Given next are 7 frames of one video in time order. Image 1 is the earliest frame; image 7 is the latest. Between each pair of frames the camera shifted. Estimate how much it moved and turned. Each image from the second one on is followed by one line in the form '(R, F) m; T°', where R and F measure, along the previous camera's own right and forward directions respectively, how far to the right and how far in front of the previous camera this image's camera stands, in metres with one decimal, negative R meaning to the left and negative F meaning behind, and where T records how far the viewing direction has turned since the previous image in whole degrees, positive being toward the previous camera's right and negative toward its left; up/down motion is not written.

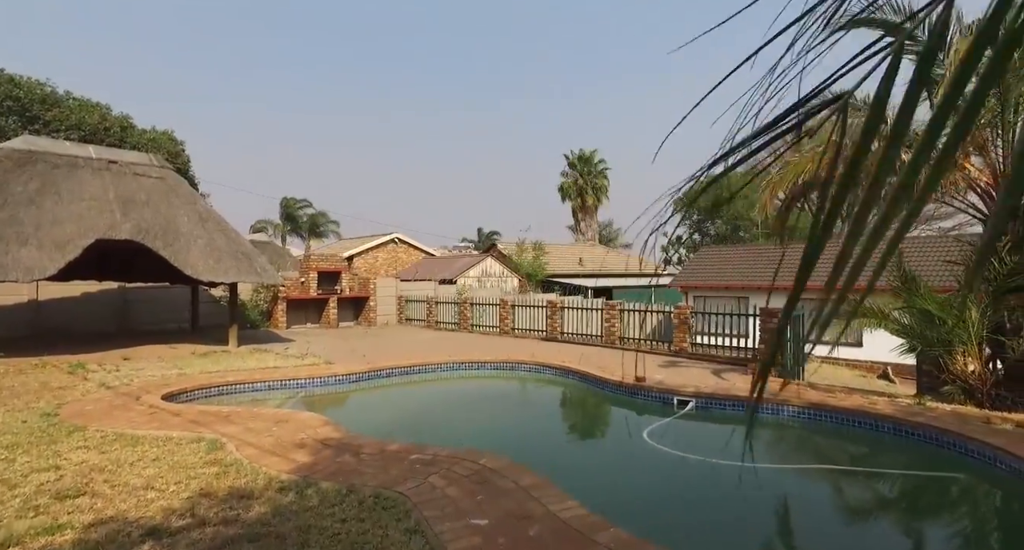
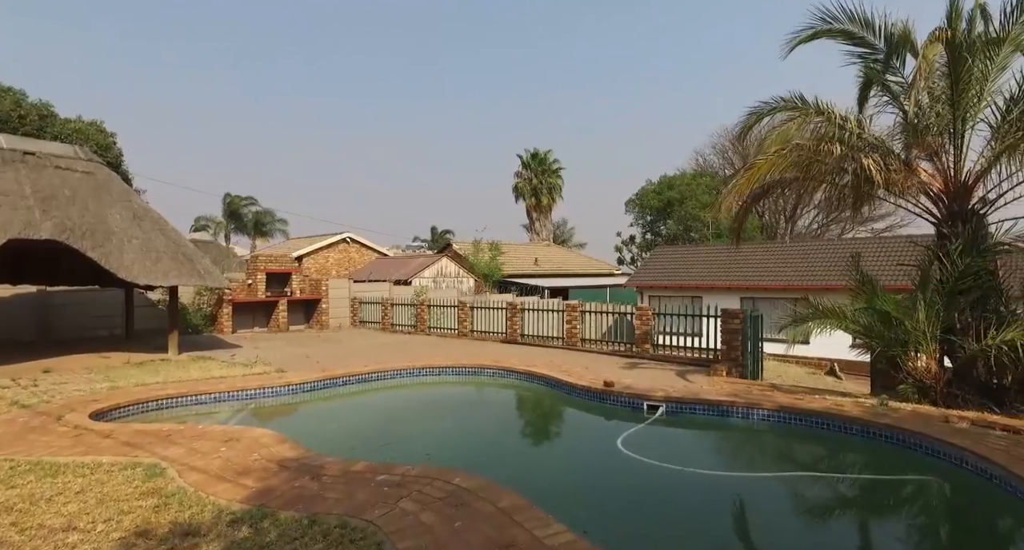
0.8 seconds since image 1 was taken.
(-0.2, +0.4) m; +5°
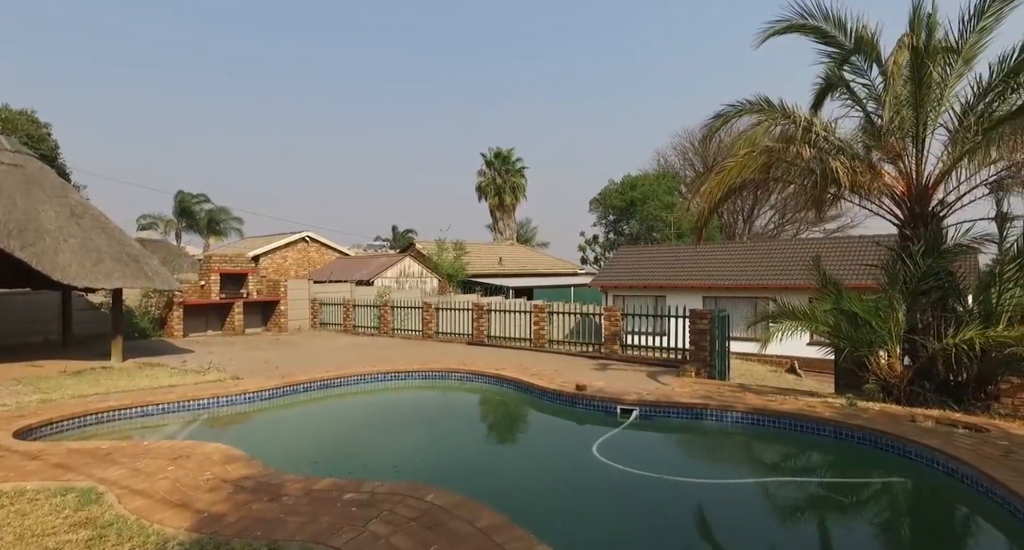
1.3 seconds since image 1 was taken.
(-0.1, +0.3) m; +4°
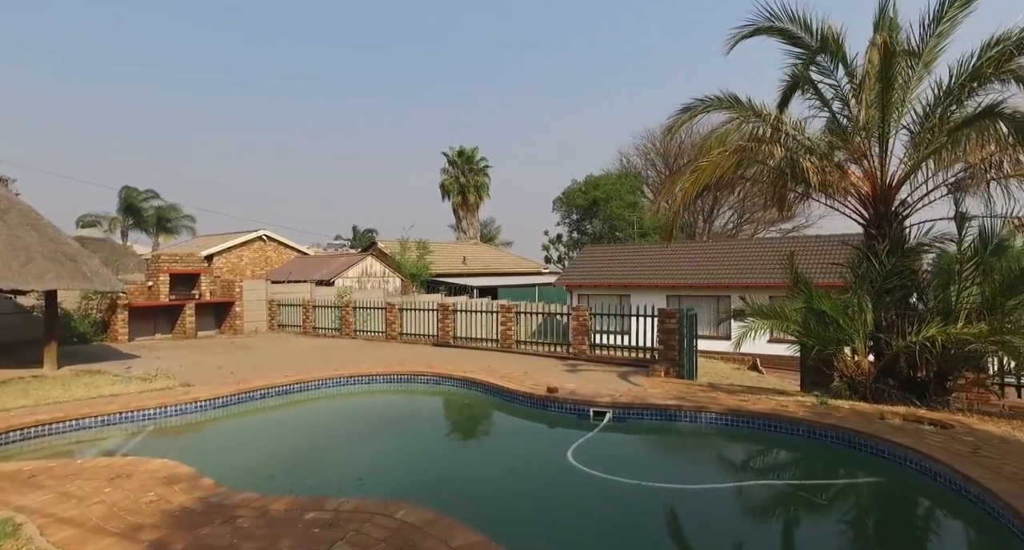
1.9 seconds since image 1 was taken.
(-0.1, +0.3) m; +4°
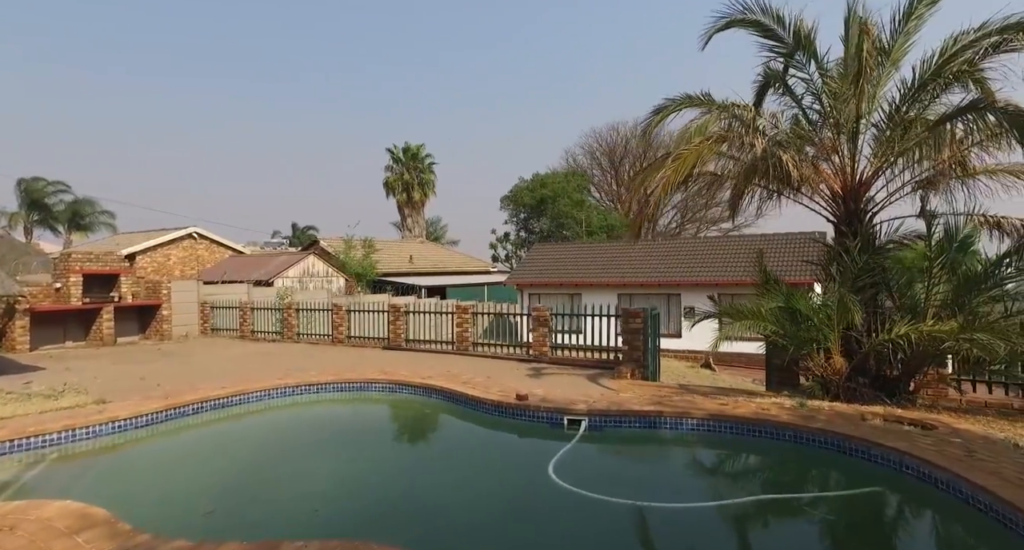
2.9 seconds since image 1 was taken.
(-0.3, +0.7) m; +5°
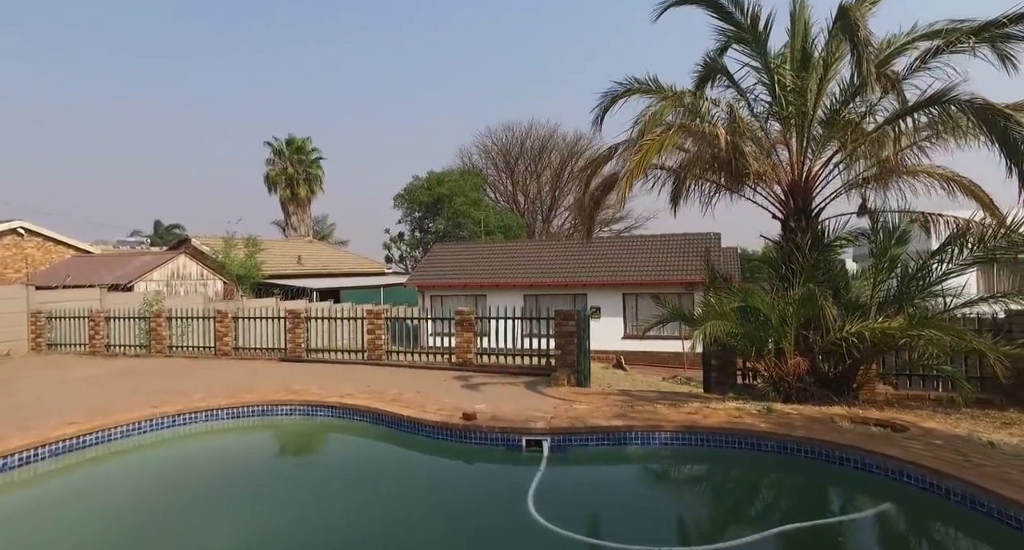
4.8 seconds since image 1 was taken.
(-0.7, +1.2) m; +11°
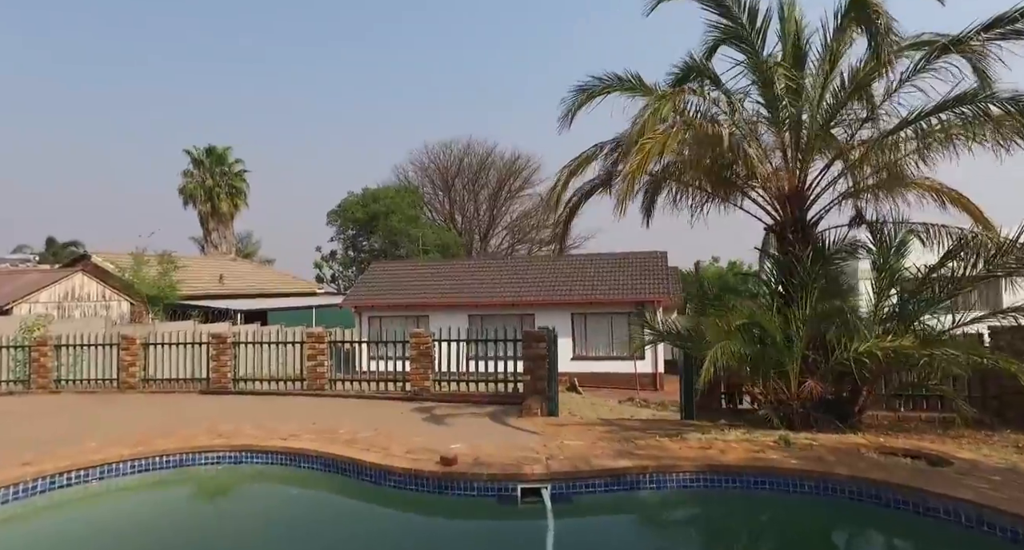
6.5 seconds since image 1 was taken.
(-0.5, +1.2) m; +7°
